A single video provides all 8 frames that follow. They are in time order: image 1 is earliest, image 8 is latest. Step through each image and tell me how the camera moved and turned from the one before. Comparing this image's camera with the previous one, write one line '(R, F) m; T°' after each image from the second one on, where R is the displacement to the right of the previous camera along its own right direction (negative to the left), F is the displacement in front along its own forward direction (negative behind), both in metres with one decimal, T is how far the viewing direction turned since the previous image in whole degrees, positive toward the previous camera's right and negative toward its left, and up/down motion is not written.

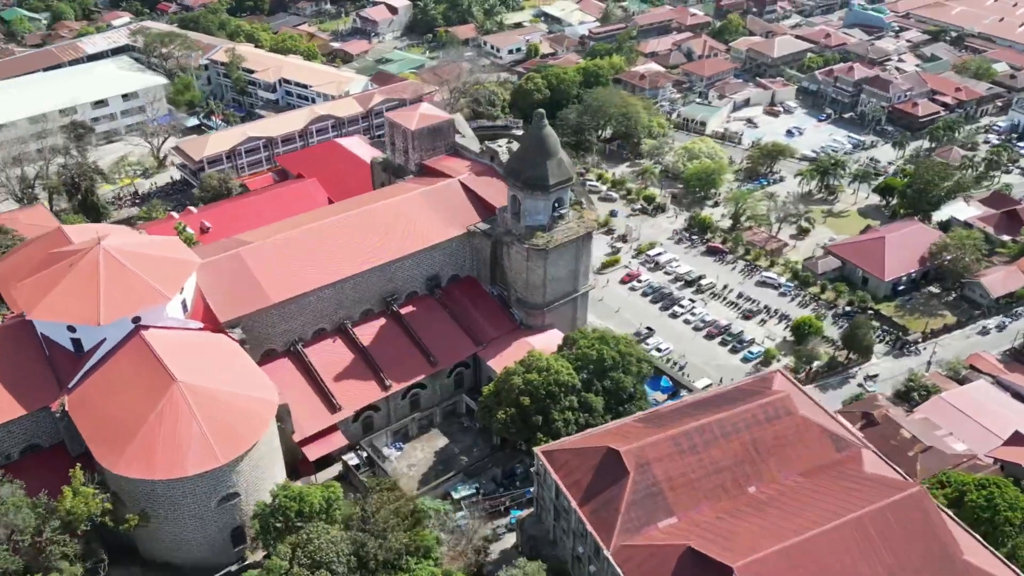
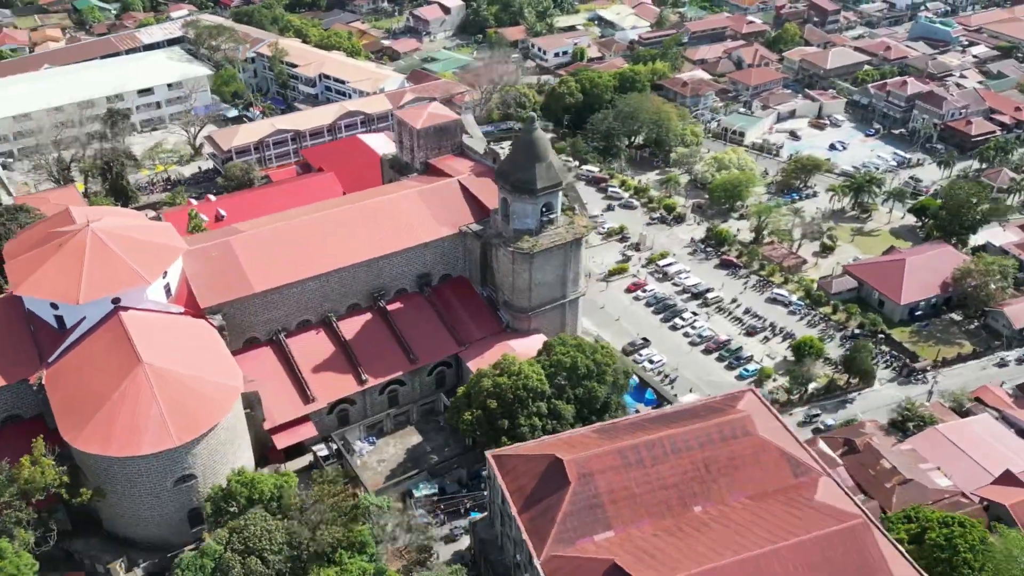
(+4.9, +0.3) m; -5°
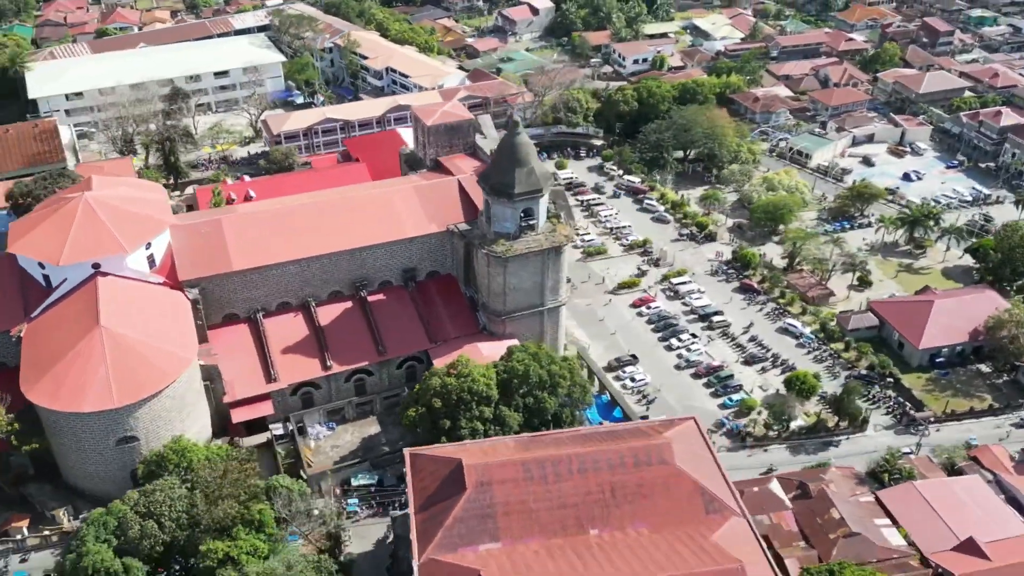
(+8.2, +0.8) m; -8°
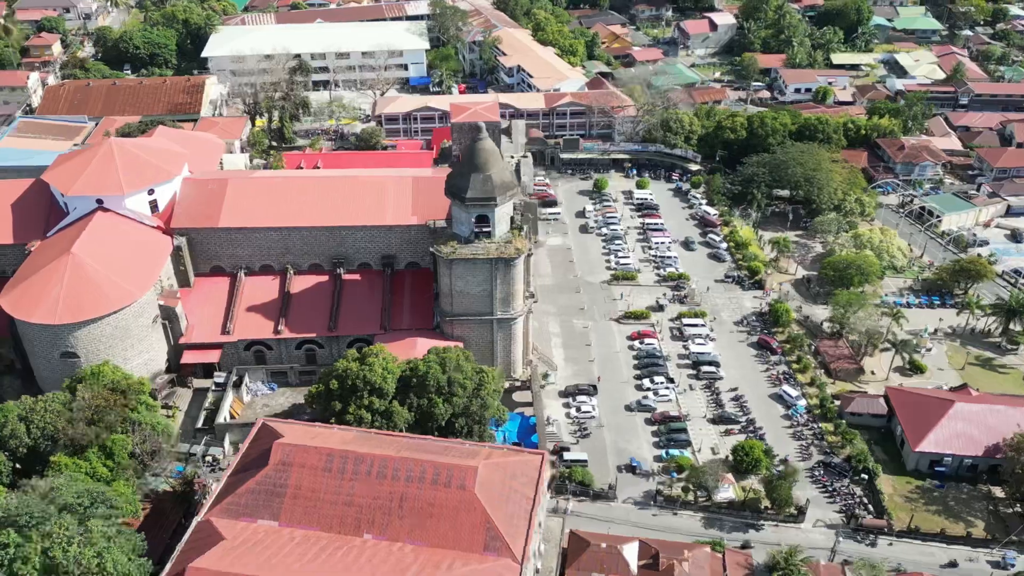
(+16.2, +2.7) m; -16°
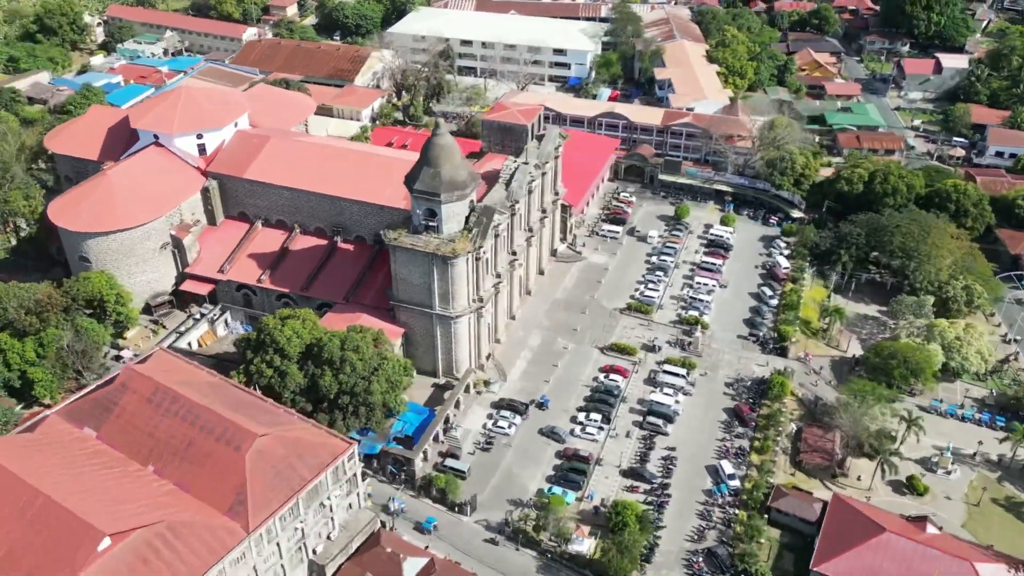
(+18.8, +3.6) m; -19°
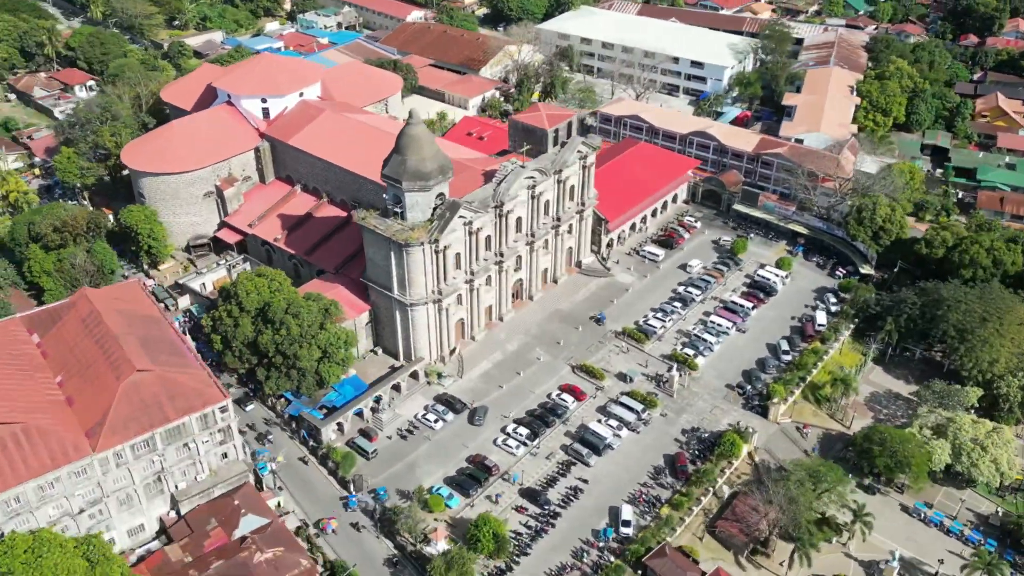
(+15.8, +2.5) m; -16°
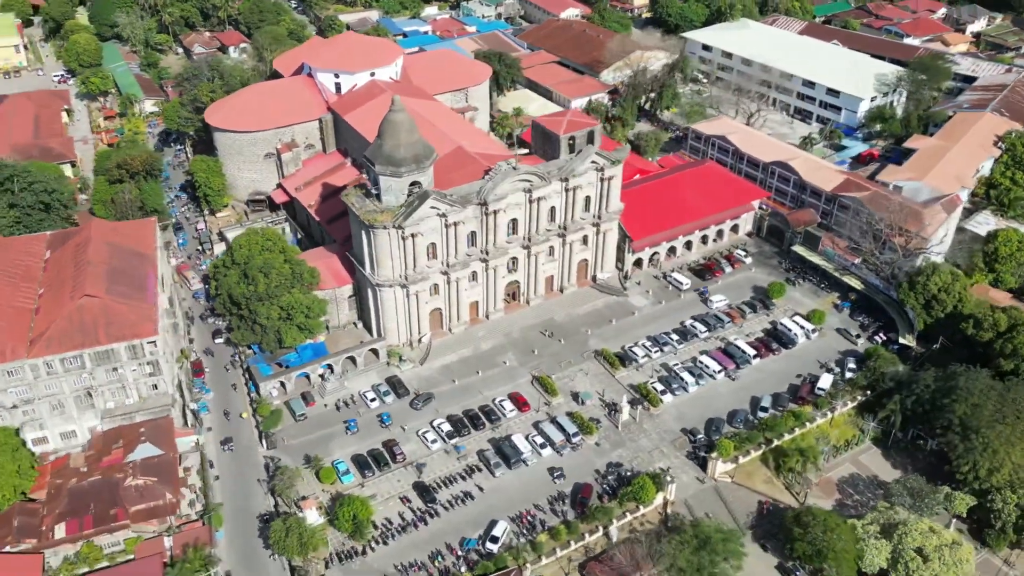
(+15.4, +2.4) m; -15°
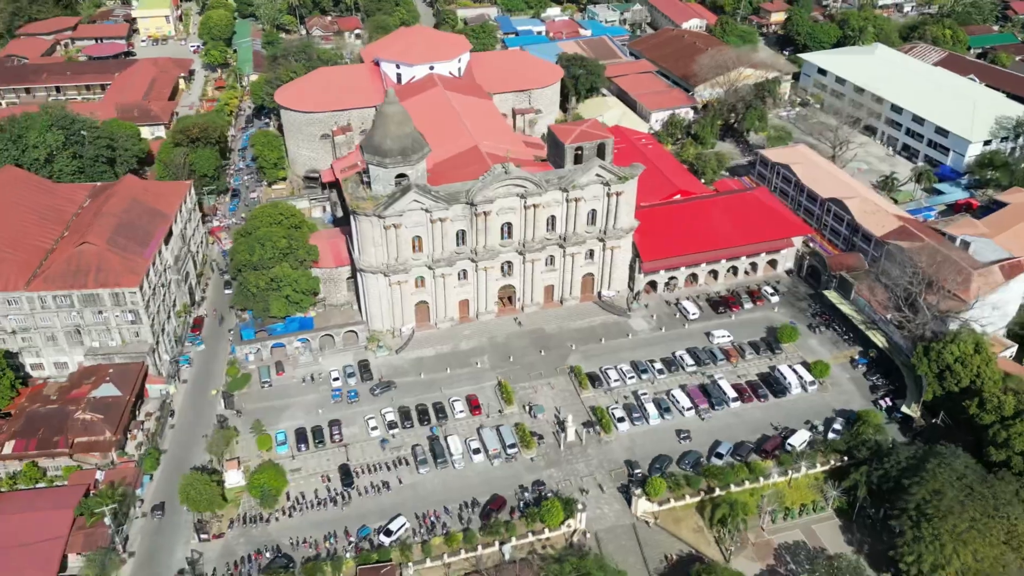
(+12.2, +1.6) m; -12°
